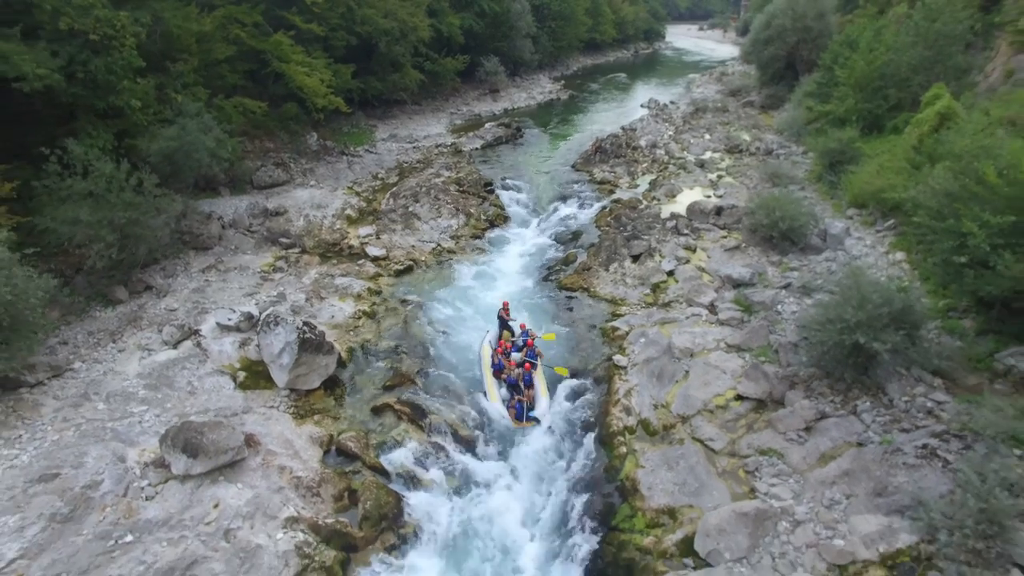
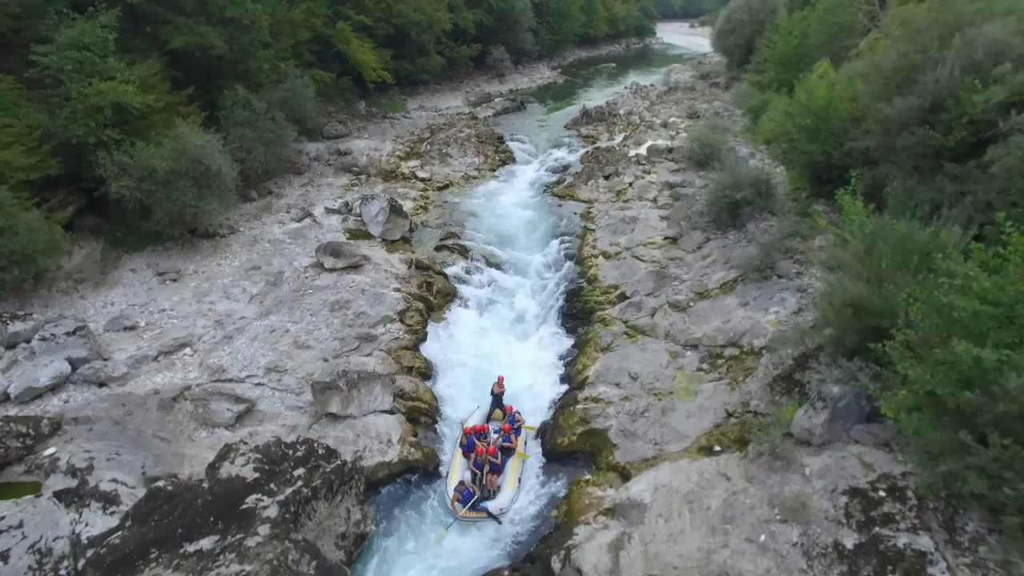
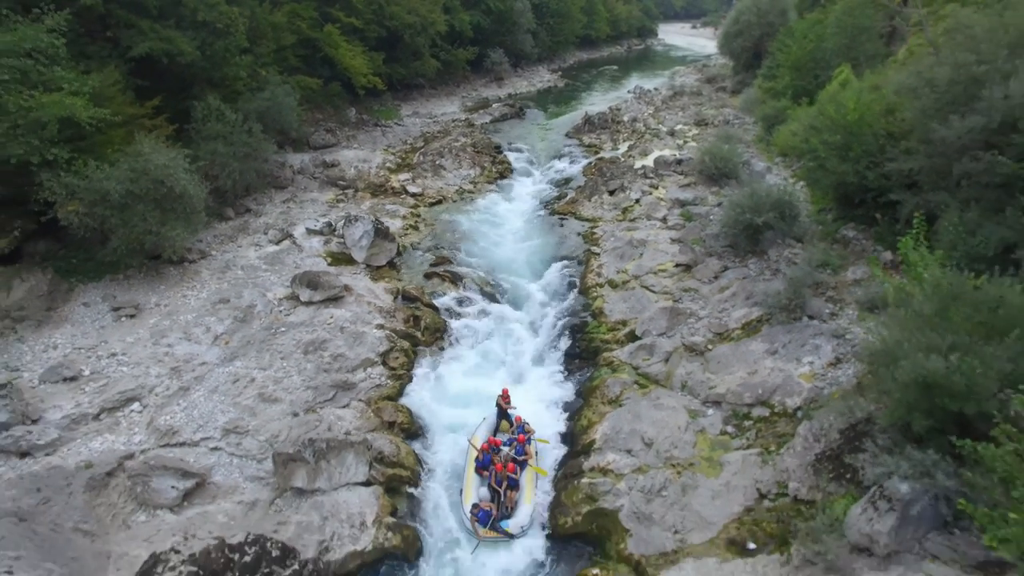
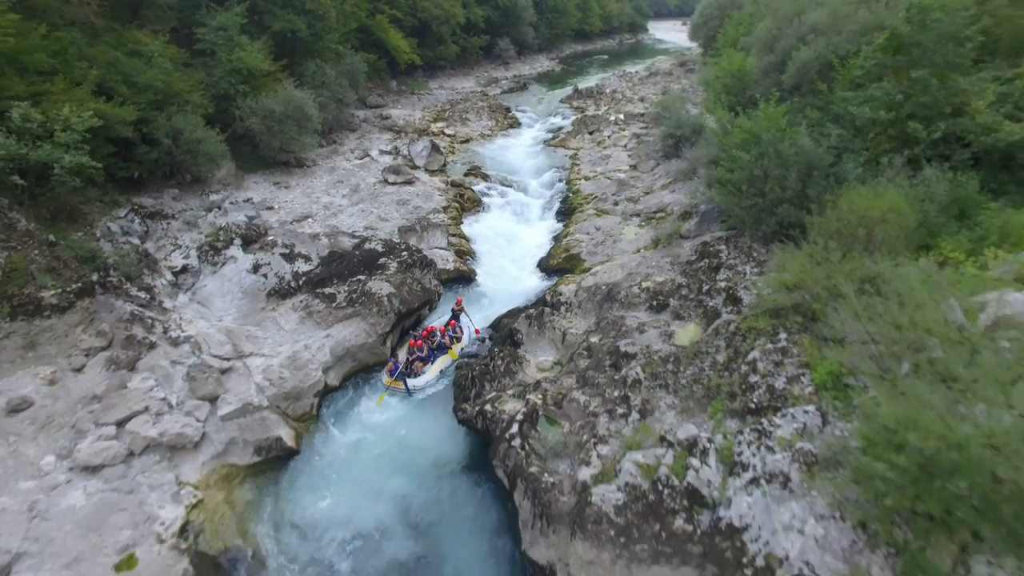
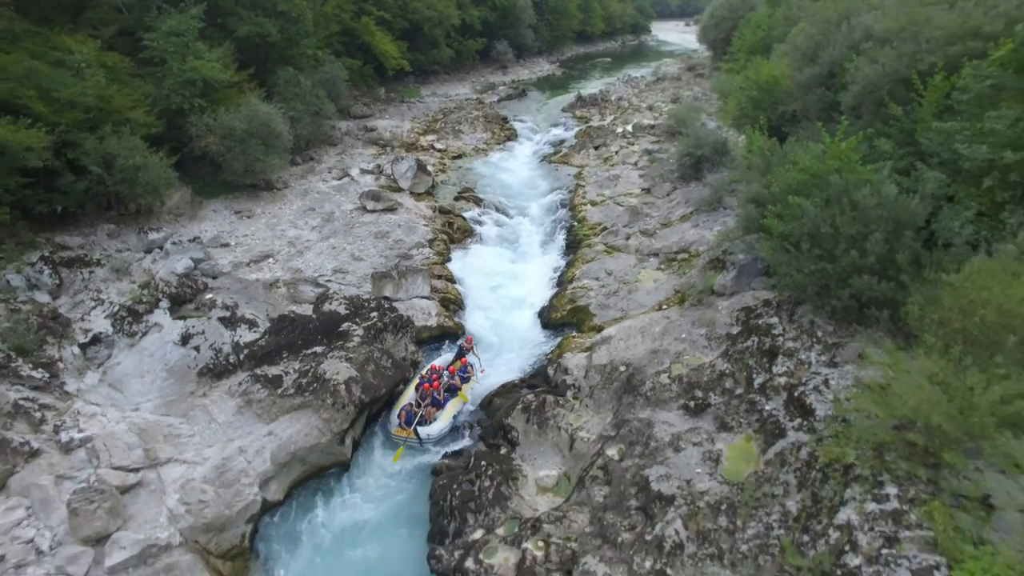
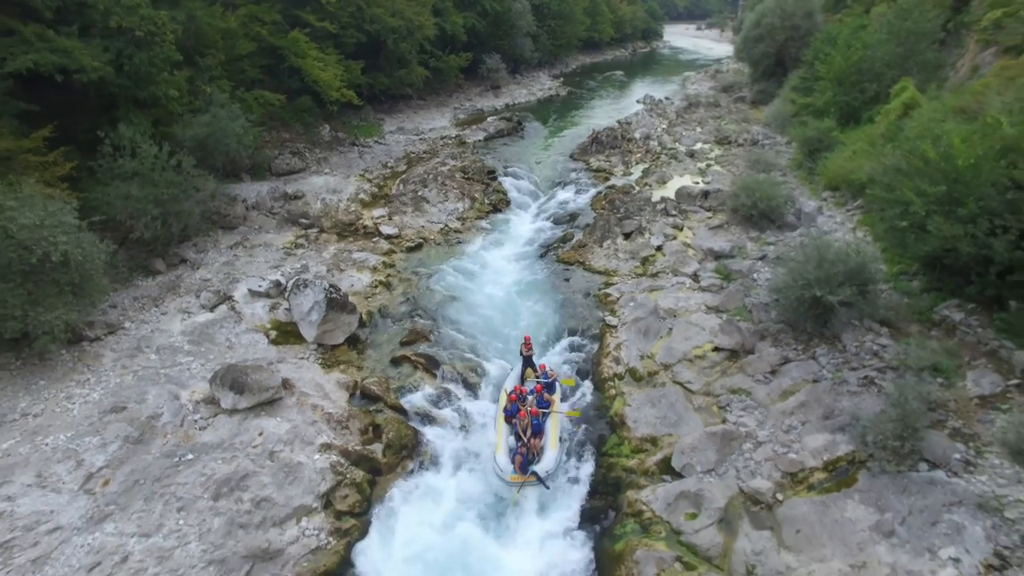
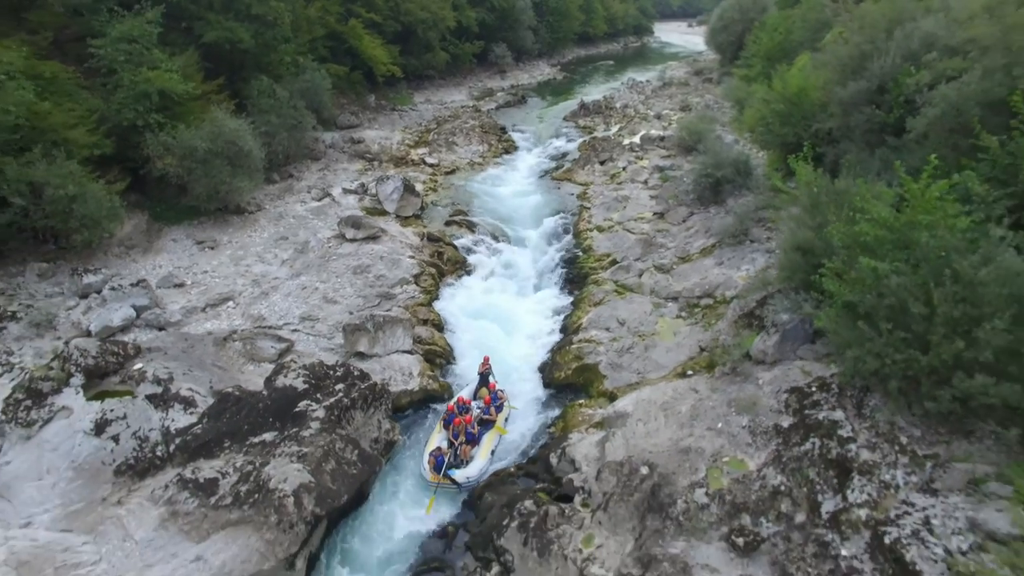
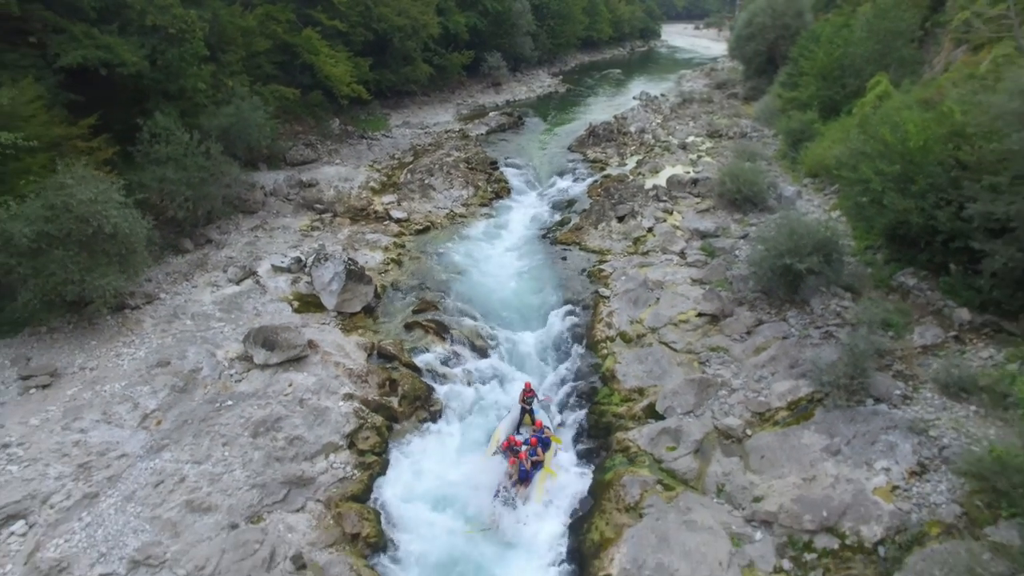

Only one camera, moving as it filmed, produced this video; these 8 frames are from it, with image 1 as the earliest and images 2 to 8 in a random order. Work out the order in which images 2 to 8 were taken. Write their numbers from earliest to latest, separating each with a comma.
6, 8, 3, 2, 7, 5, 4
